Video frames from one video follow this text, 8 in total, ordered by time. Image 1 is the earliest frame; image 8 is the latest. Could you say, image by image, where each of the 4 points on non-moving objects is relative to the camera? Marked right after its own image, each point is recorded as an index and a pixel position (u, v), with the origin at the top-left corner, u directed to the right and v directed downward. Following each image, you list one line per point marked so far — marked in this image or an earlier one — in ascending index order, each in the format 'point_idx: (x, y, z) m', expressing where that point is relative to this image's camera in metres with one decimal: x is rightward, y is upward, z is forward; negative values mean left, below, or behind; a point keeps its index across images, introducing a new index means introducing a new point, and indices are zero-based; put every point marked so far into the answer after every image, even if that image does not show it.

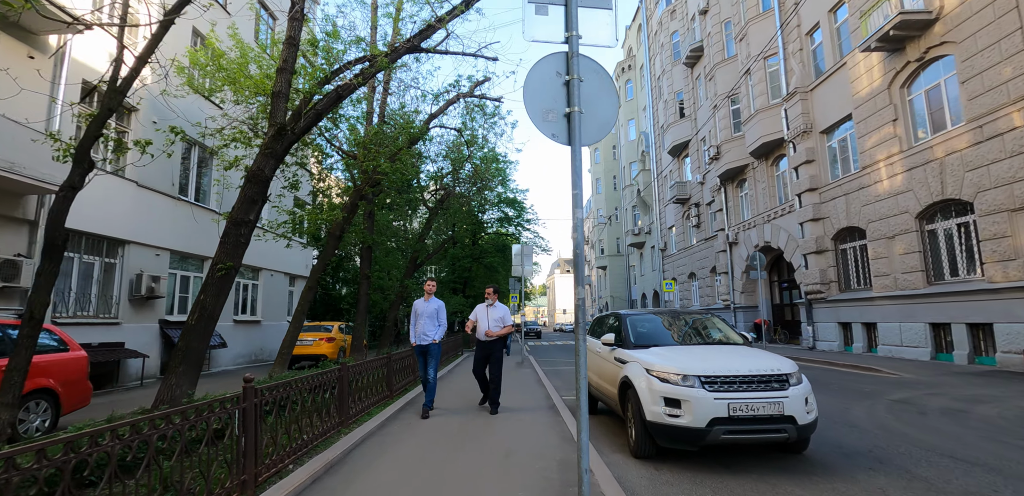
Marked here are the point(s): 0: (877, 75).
0: (+10.6, +5.0, +14.3) m
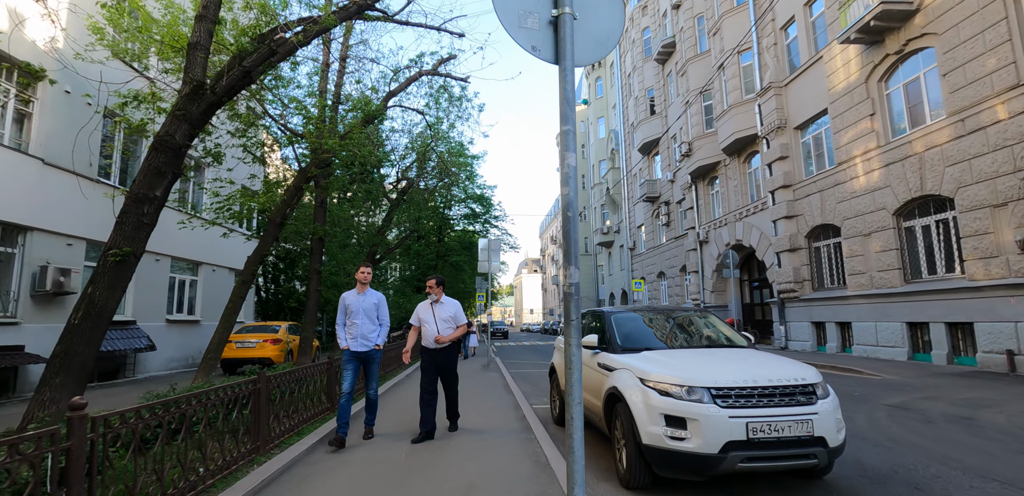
0: (+9.7, +5.1, +14.0) m
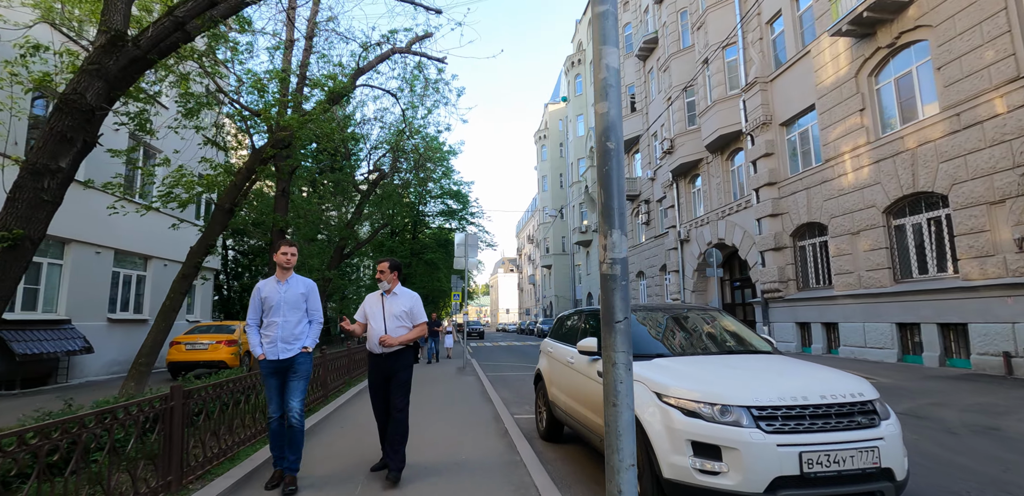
0: (+9.2, +5.1, +13.7) m
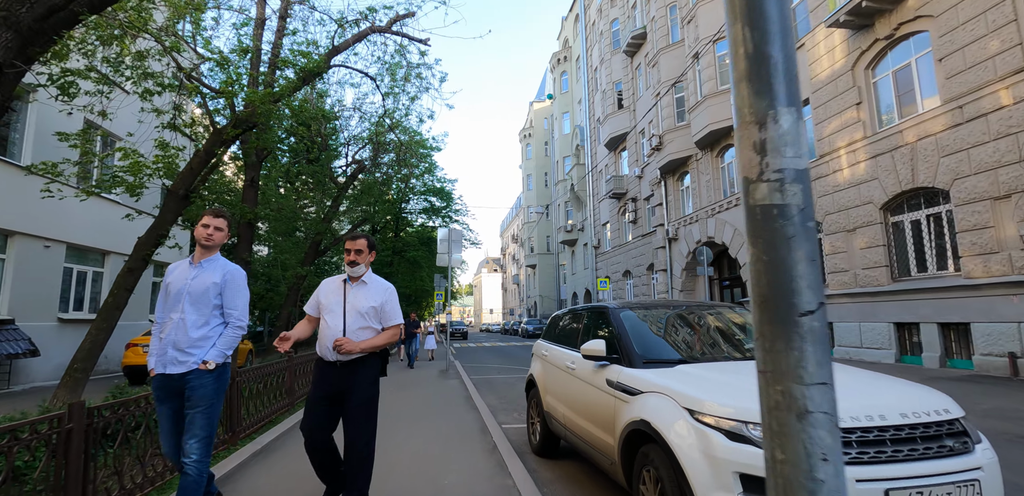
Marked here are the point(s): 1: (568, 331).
0: (+8.8, +5.2, +13.3) m
1: (+0.6, -0.8, +4.8) m
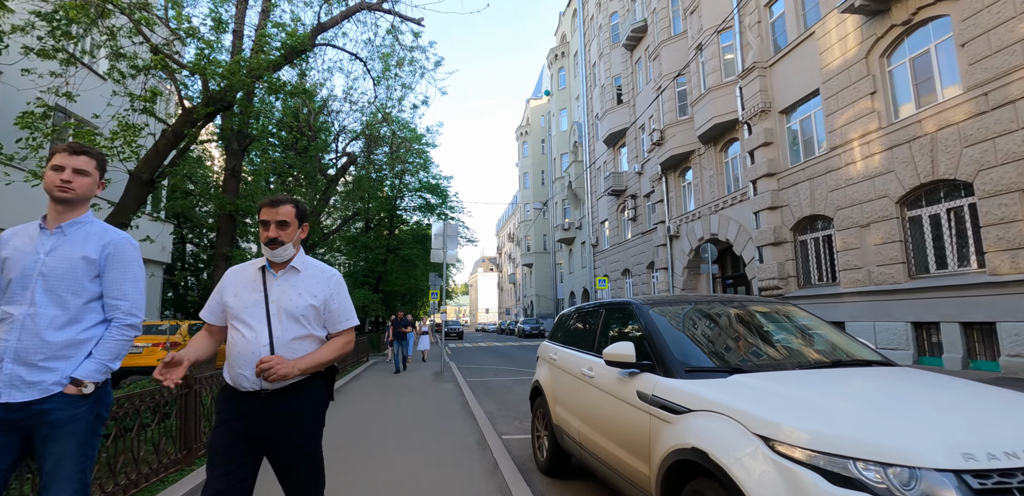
0: (+8.8, +5.3, +12.7) m
1: (+0.6, -0.7, +4.2) m
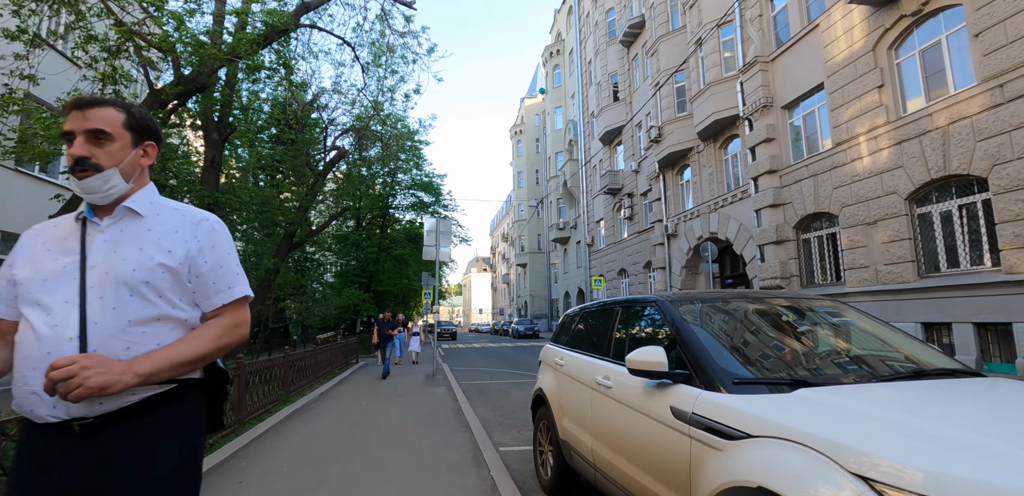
0: (+8.7, +5.3, +12.4) m
1: (+0.6, -0.6, +3.7) m
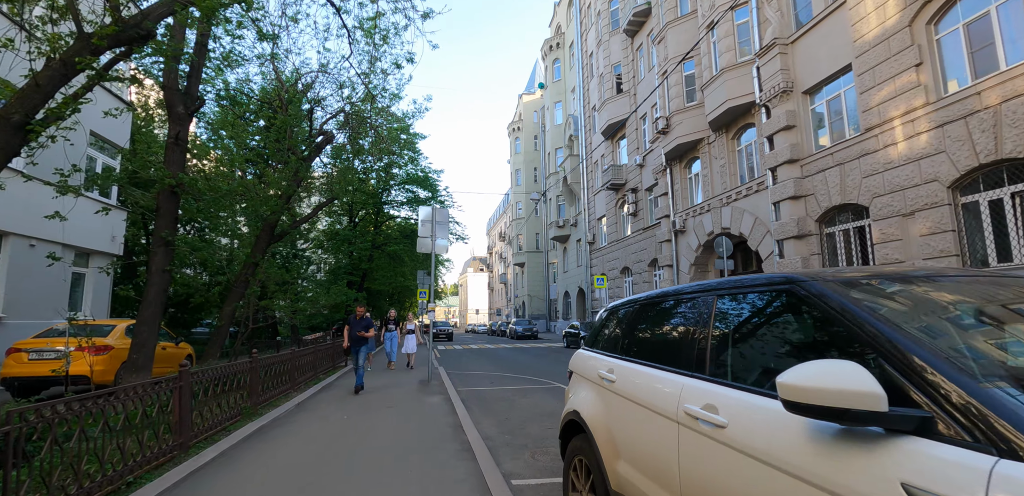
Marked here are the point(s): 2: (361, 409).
0: (+8.8, +5.5, +11.4) m
1: (+0.7, -0.5, +2.6) m
2: (-2.1, -2.2, +6.8) m
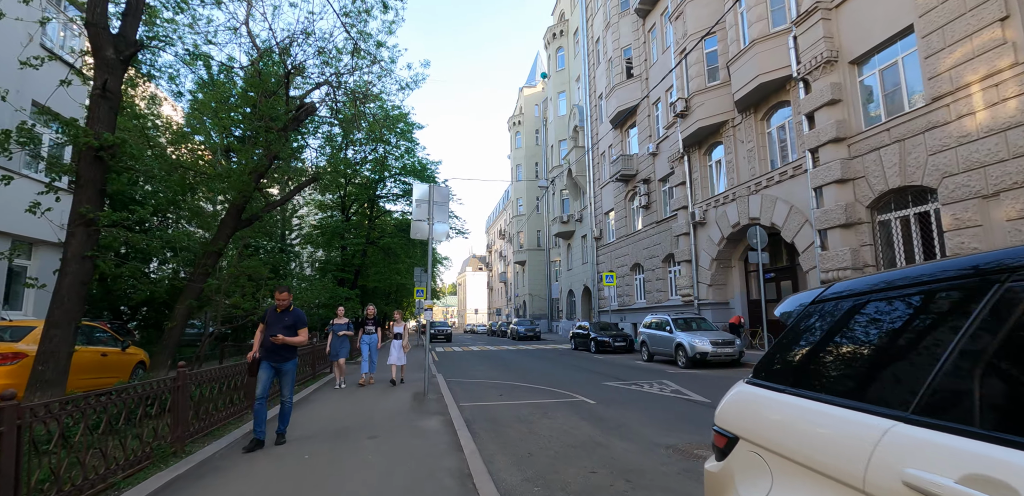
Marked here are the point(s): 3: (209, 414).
0: (+9.0, +5.7, +9.7) m
1: (+1.0, -0.2, +1.0) m
2: (-1.8, -2.0, +5.1) m
3: (-3.3, -1.9, +5.5) m
